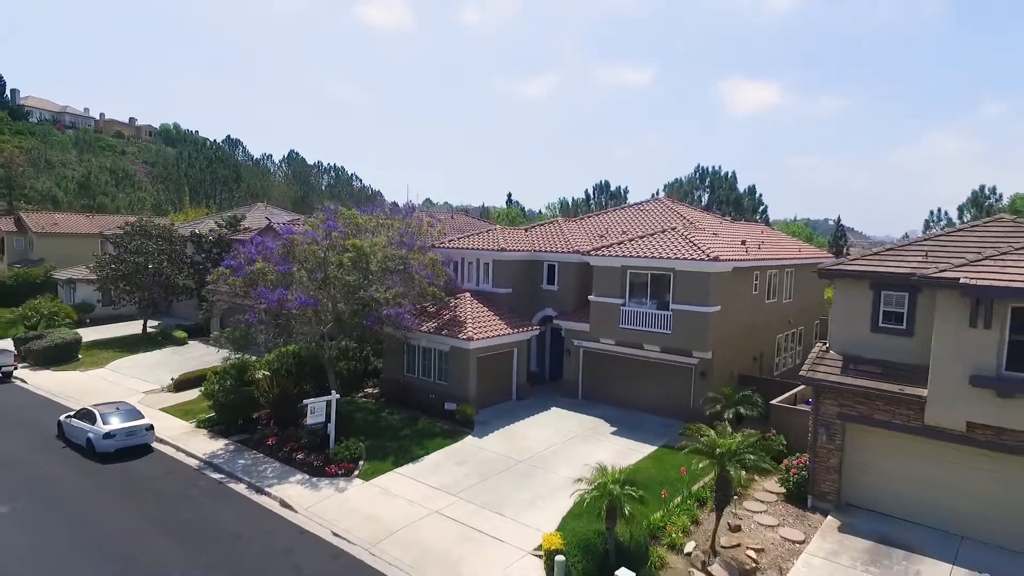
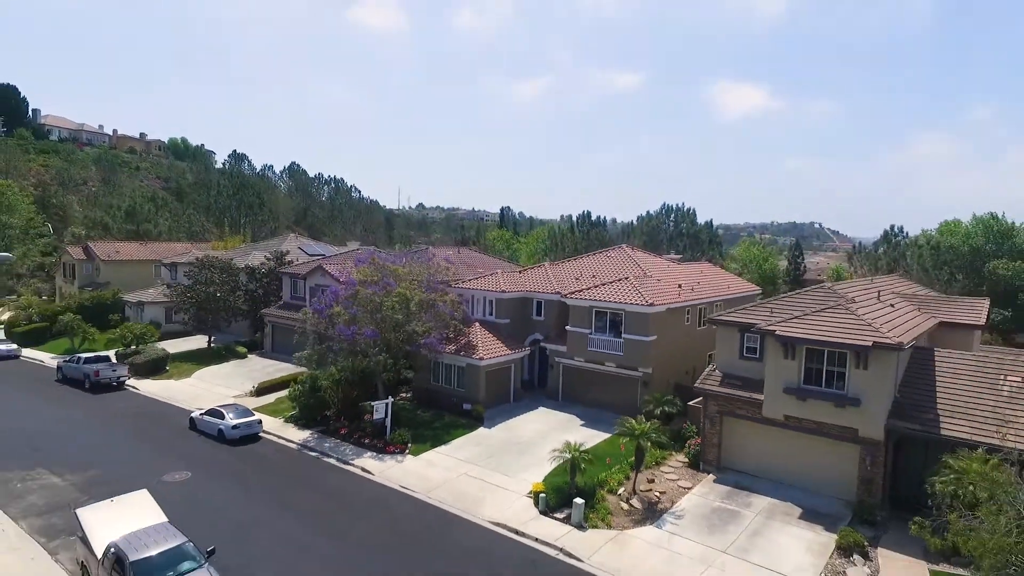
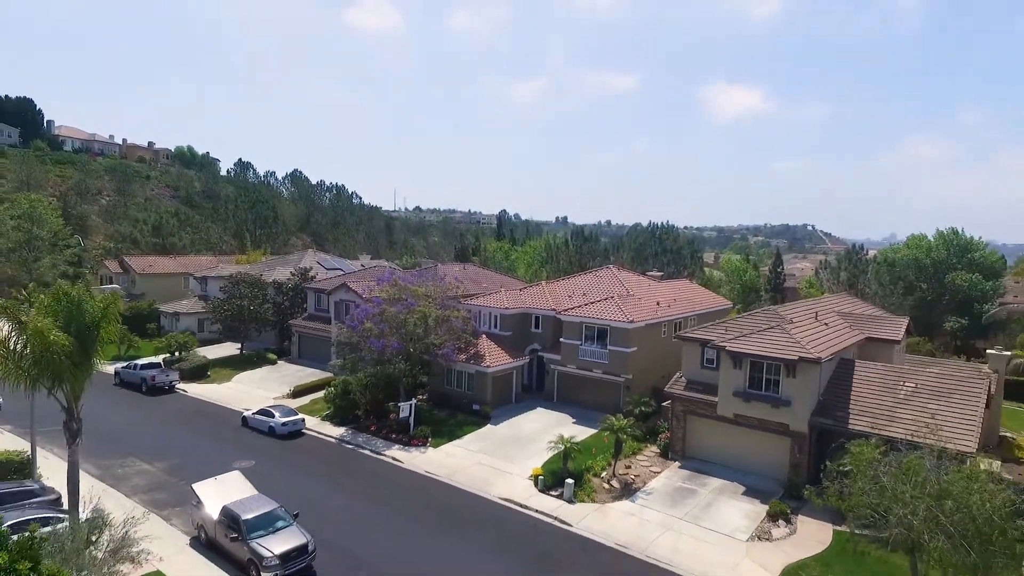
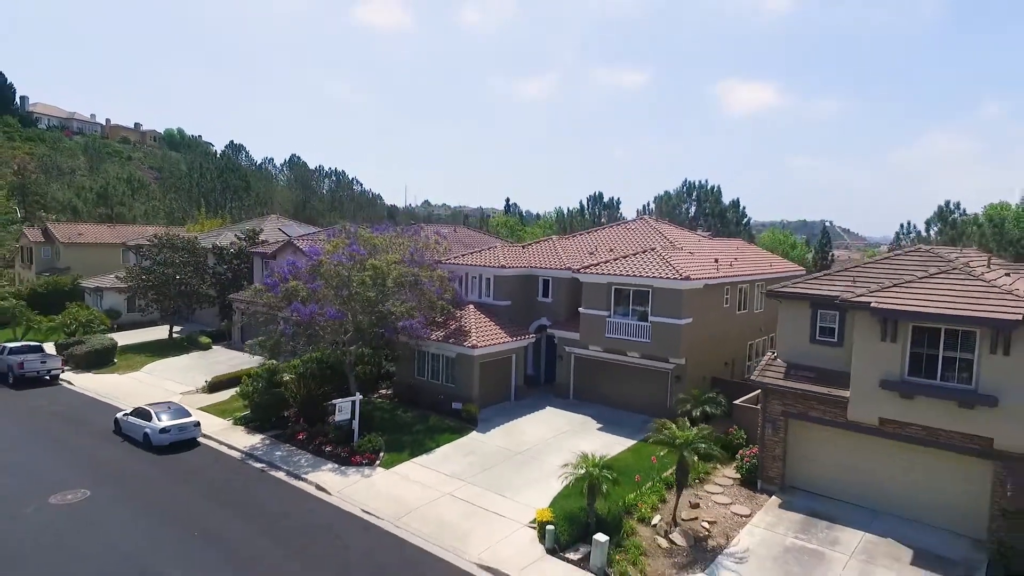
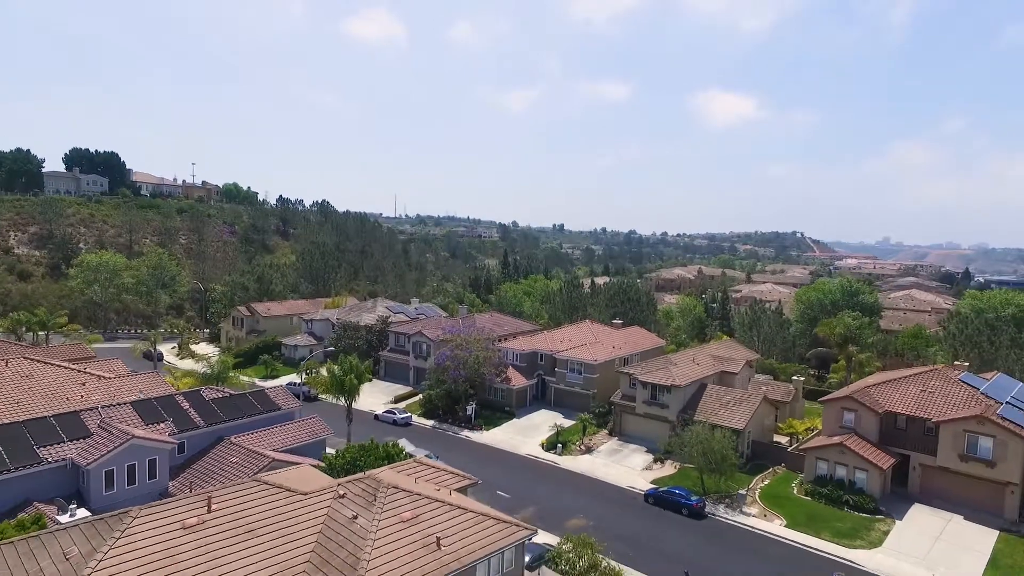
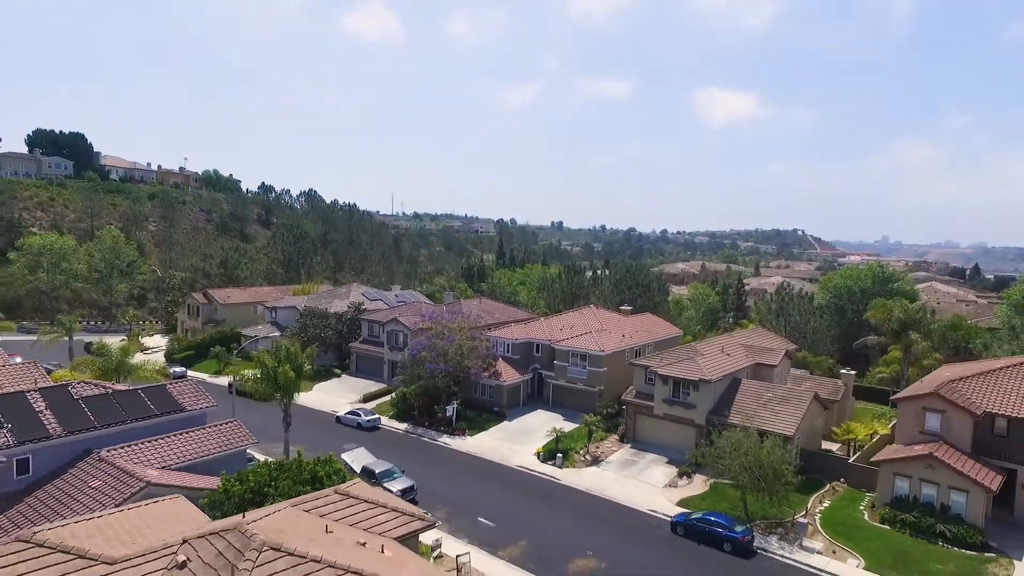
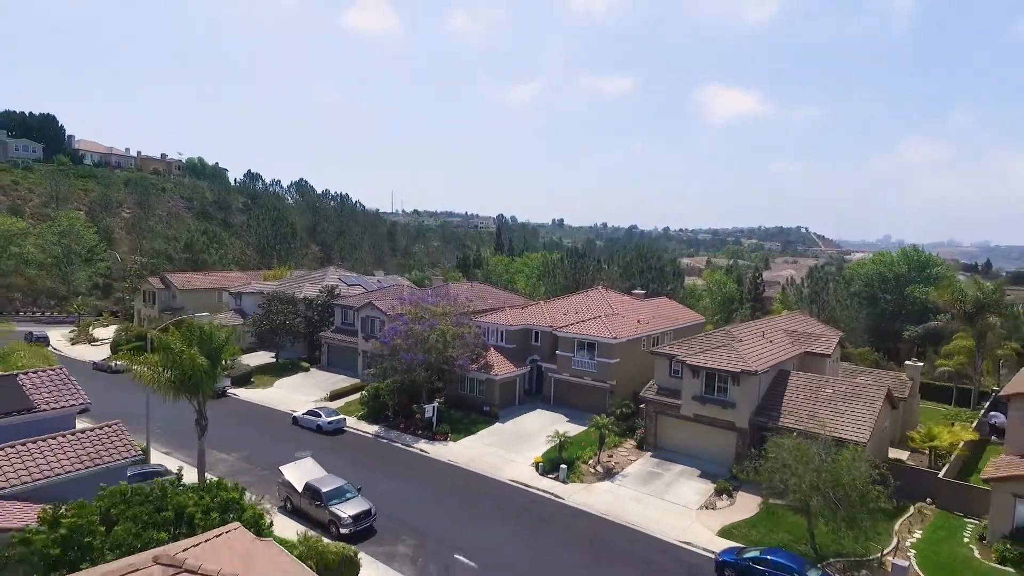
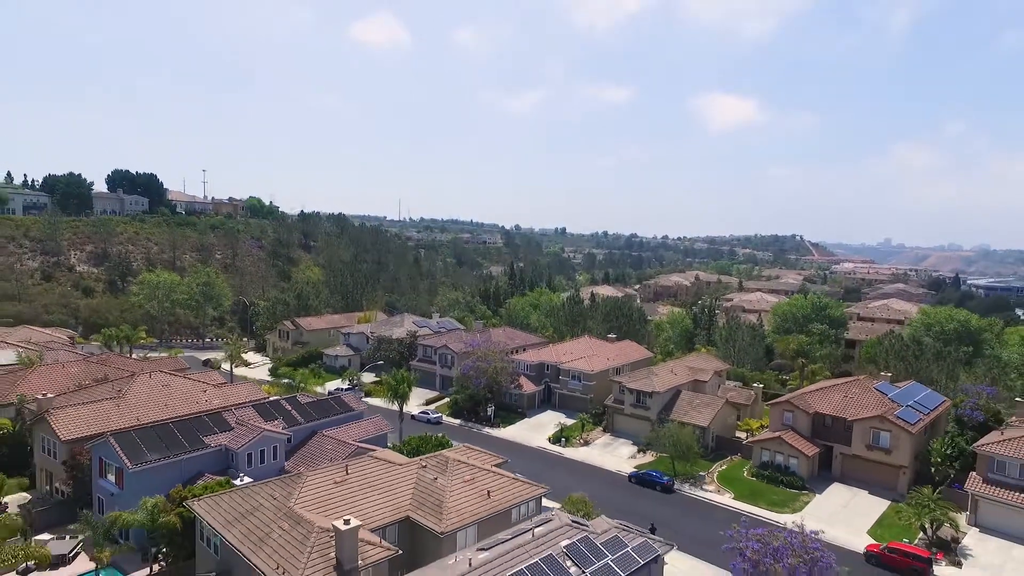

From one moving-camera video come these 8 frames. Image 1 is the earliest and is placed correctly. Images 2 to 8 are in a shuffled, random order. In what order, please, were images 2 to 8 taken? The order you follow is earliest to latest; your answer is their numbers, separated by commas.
4, 2, 3, 7, 6, 5, 8
